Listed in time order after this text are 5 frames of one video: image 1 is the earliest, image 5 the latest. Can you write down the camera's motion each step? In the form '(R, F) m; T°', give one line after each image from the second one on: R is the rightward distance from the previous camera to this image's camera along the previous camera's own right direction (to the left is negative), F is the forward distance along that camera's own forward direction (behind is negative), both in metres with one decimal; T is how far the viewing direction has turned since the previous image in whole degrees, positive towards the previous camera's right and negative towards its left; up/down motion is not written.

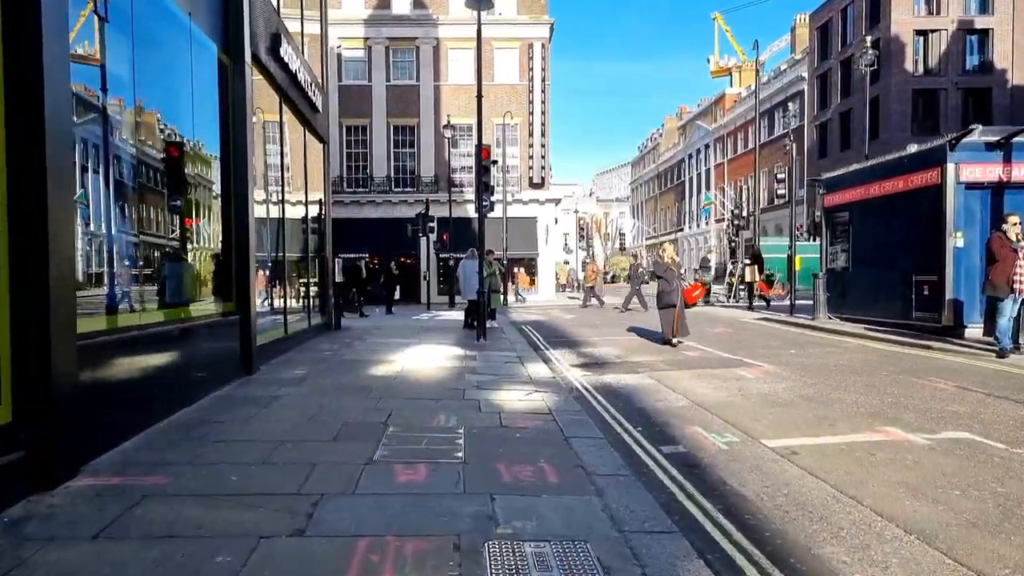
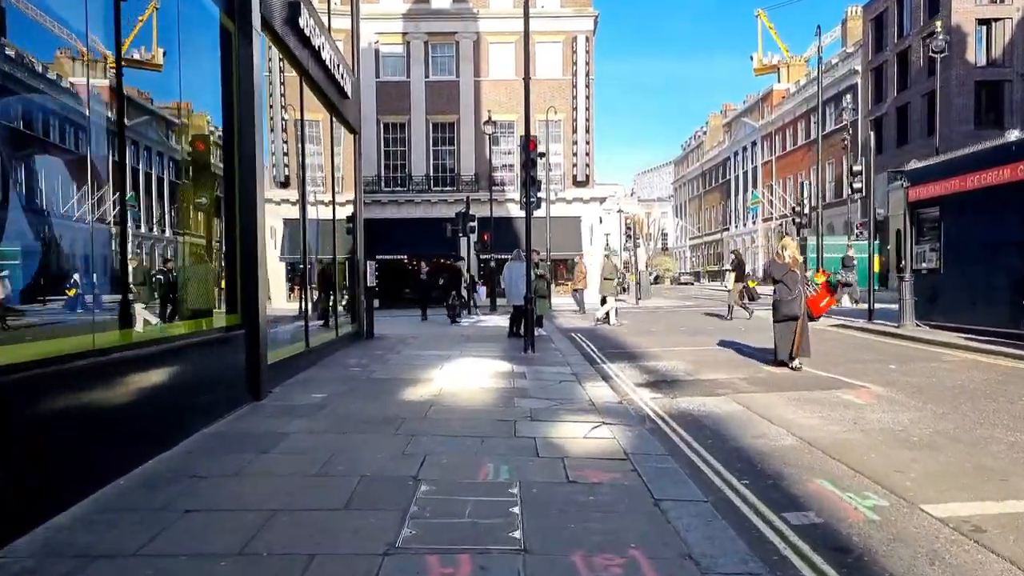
(-0.2, +1.5) m; -2°
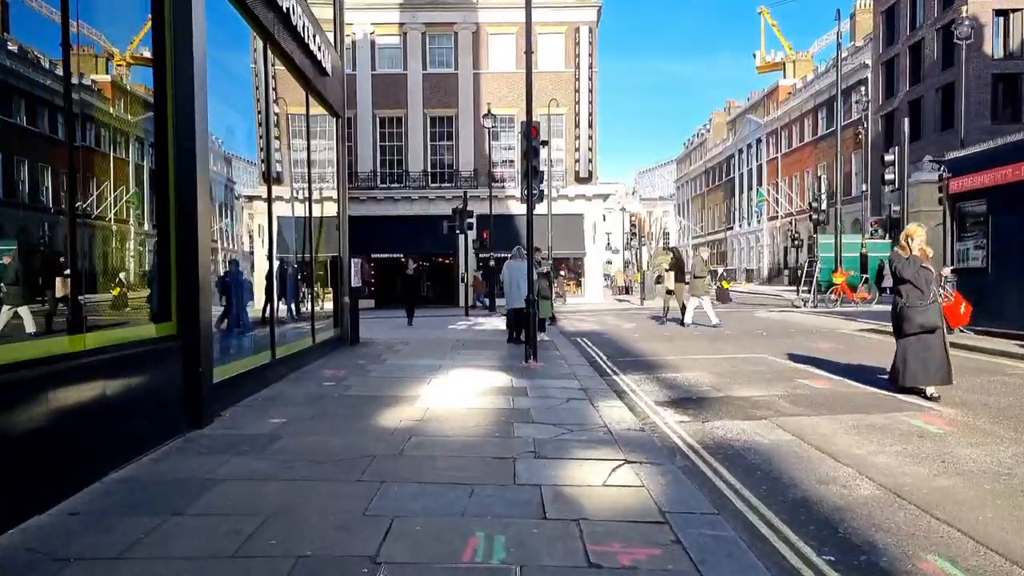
(0.0, +1.4) m; 0°
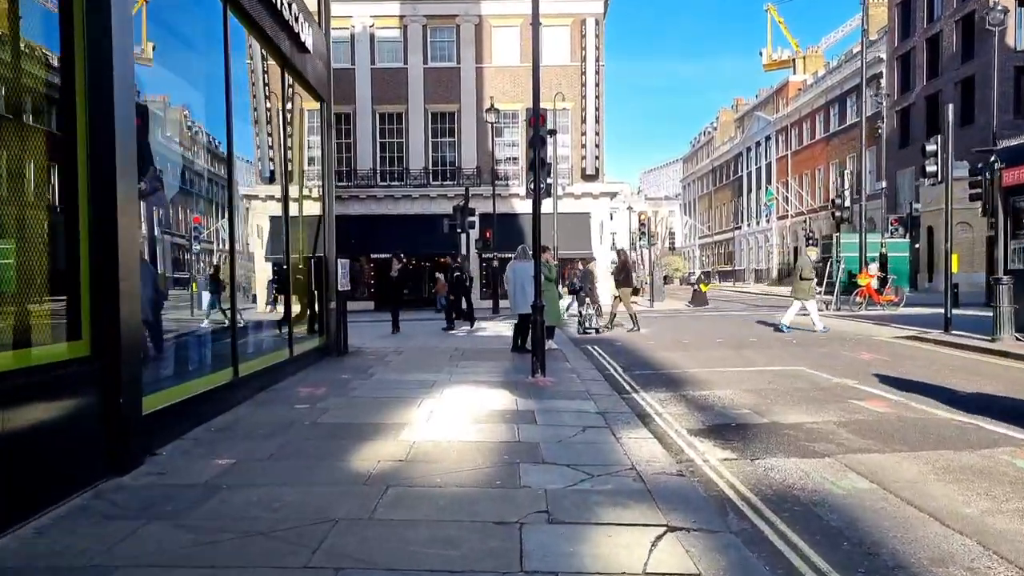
(0.0, +1.3) m; 0°
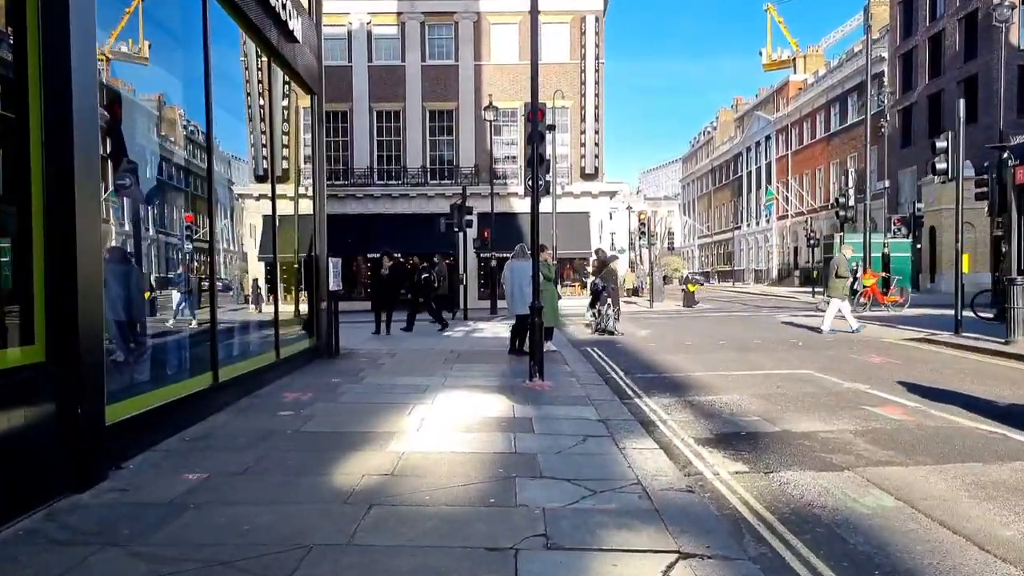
(0.0, +0.4) m; 0°
